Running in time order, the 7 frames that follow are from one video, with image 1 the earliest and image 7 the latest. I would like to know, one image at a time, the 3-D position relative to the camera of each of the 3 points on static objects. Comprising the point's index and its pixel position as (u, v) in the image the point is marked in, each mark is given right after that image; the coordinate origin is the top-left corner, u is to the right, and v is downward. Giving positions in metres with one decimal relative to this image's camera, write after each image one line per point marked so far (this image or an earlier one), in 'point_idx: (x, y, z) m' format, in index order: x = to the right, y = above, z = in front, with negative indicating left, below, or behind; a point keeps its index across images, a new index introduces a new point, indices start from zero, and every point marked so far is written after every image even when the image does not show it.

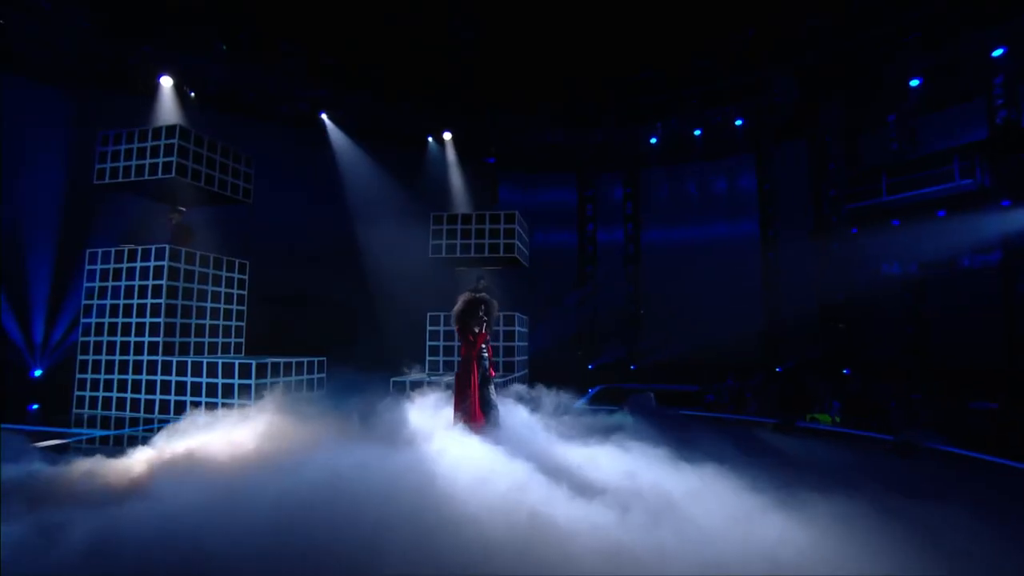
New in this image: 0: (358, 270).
0: (-3.1, +0.4, +11.0) m
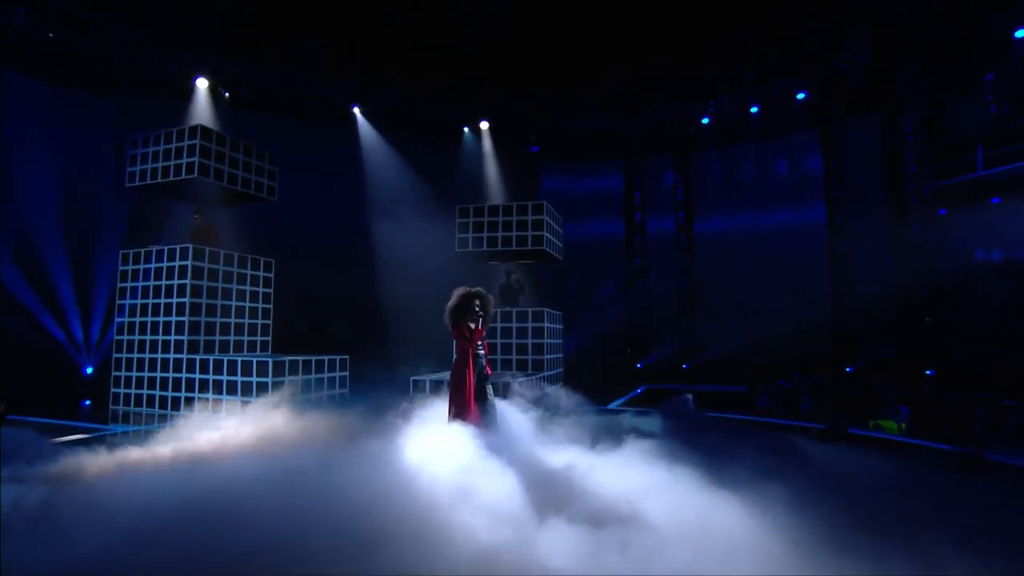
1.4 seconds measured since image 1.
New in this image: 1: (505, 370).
0: (-2.6, +0.5, +10.9) m
1: (-0.1, -1.3, +10.1) m
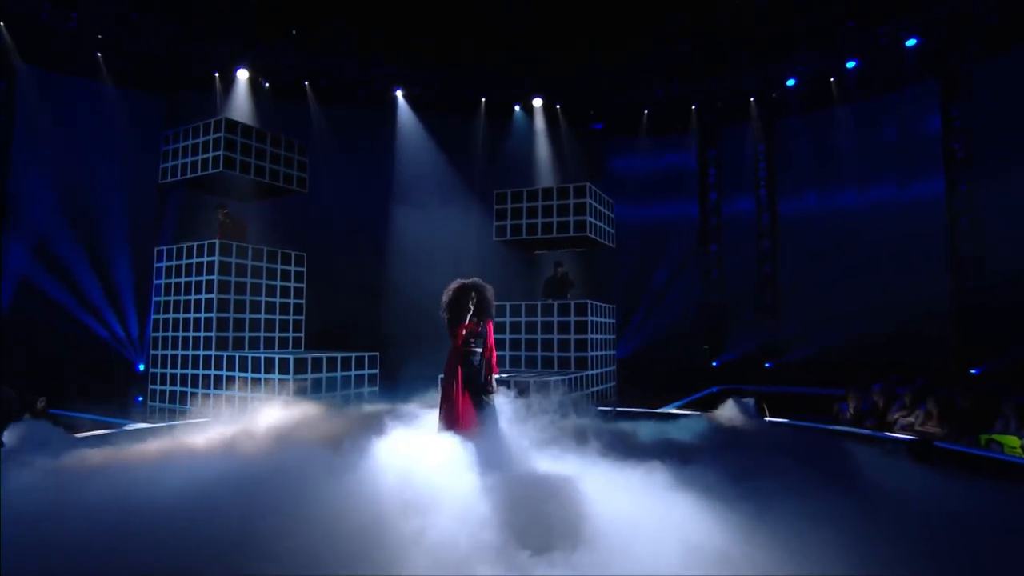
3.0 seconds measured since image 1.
0: (-1.8, +0.6, +10.4) m
1: (+0.5, -1.2, +9.3) m
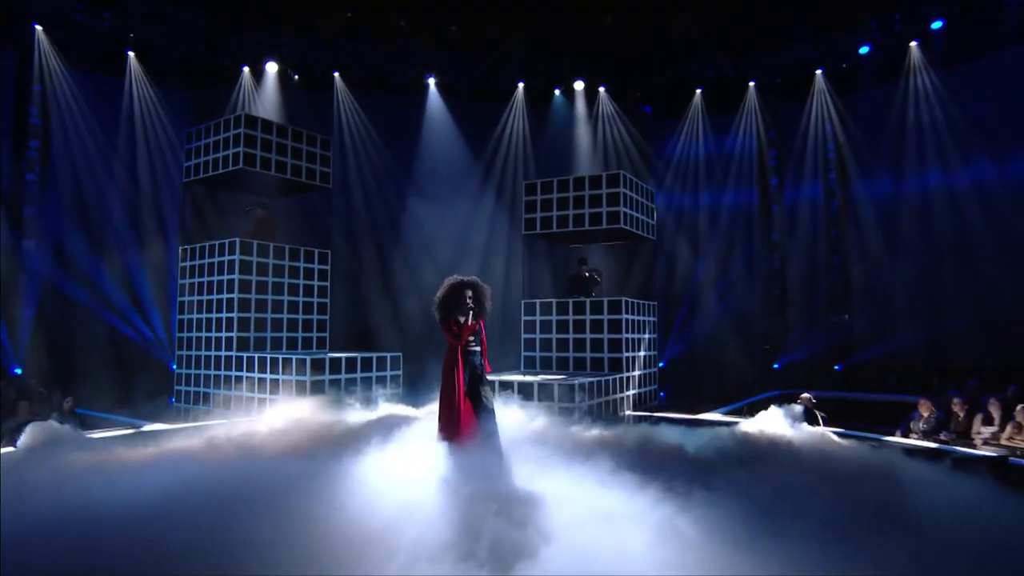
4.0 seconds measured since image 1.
0: (-1.2, +0.6, +10.0) m
1: (+0.9, -1.2, +8.6) m
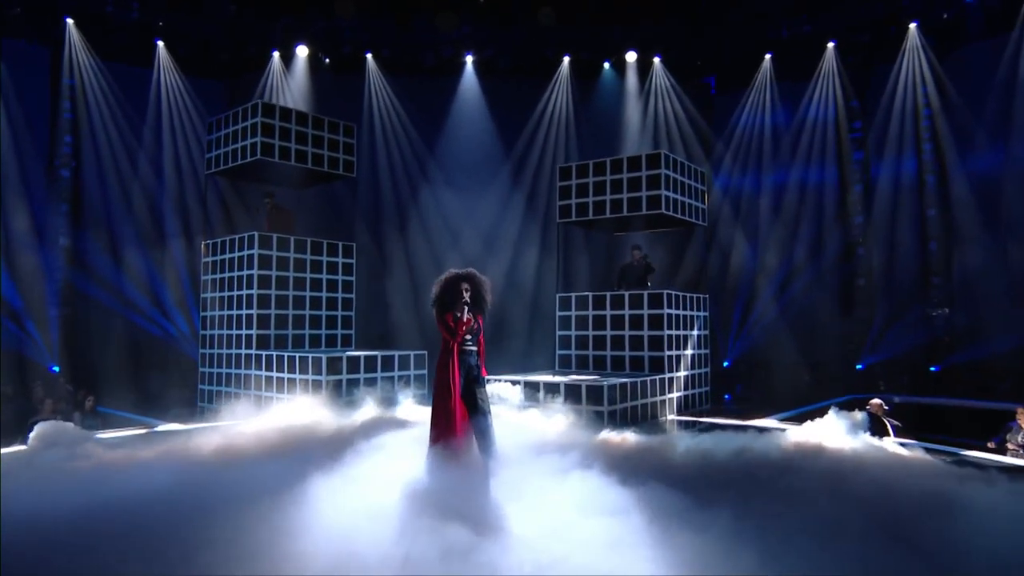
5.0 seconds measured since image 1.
0: (-0.6, +0.7, +9.3) m
1: (+1.3, -1.1, +7.7) m
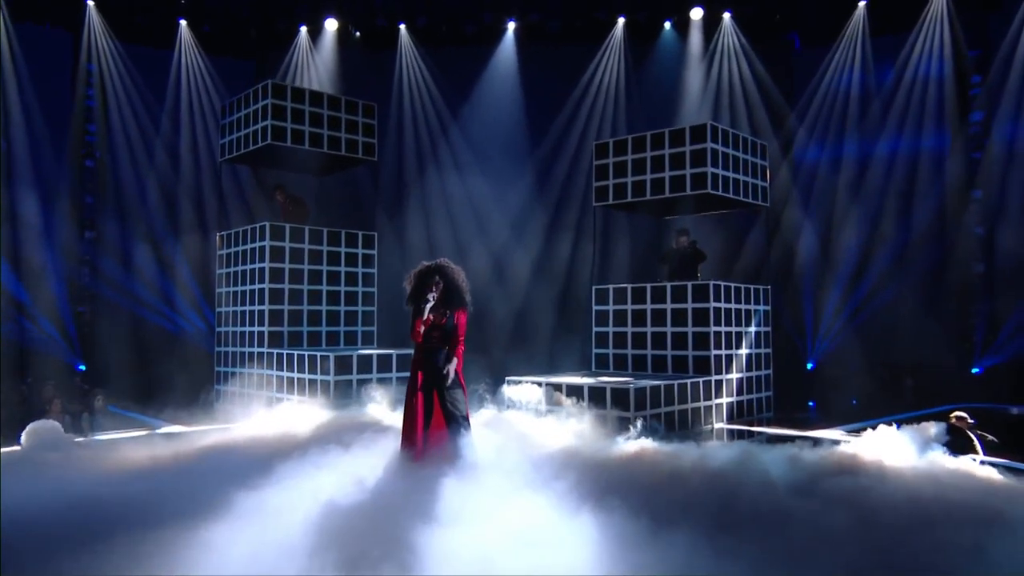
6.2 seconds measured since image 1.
0: (-0.1, +0.9, +8.5) m
1: (+1.6, -1.0, +6.7) m
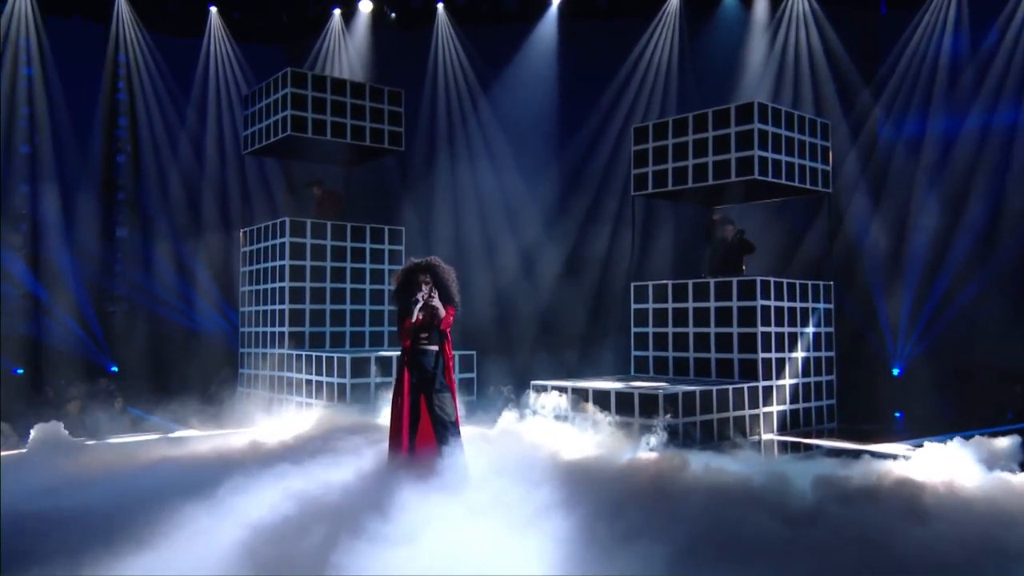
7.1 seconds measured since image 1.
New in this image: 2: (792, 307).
0: (+0.4, +0.9, +7.9) m
1: (+1.8, -1.1, +5.9) m
2: (+2.9, -0.3, +6.0) m
